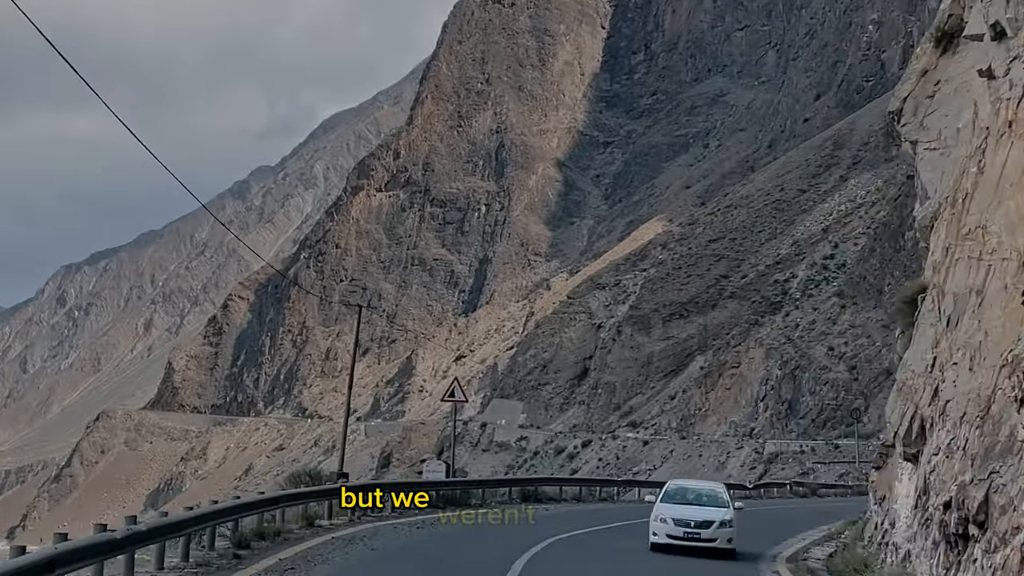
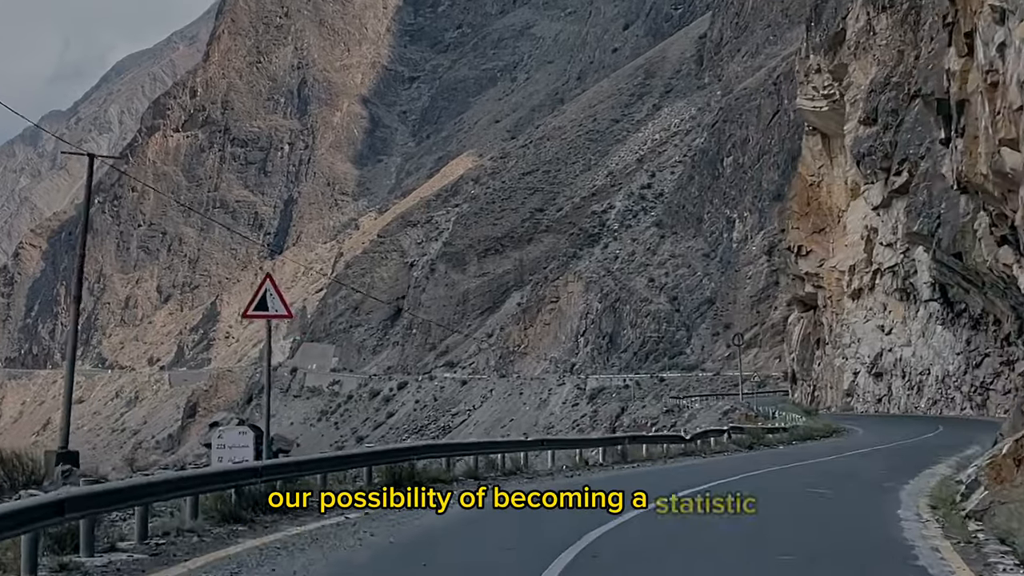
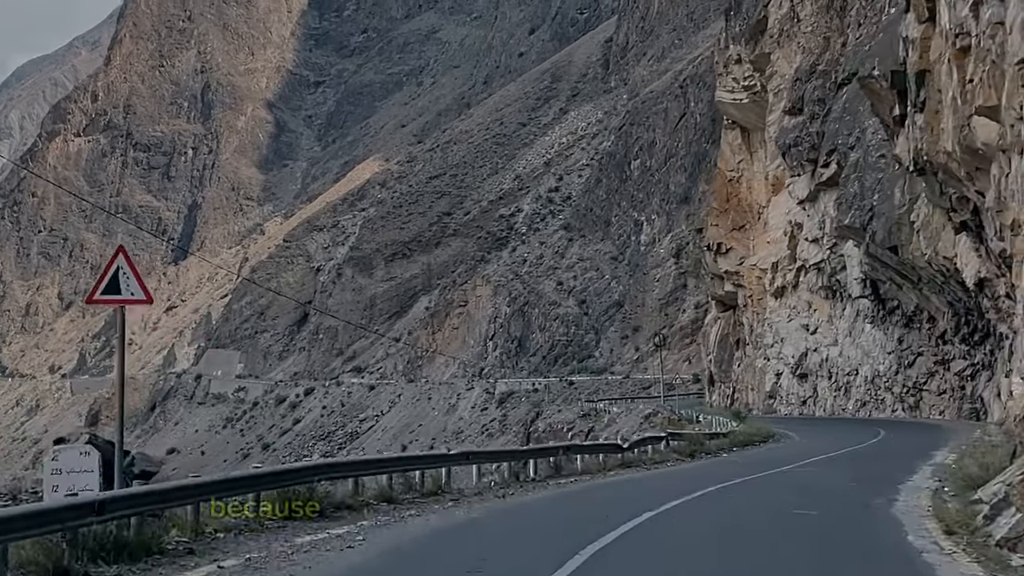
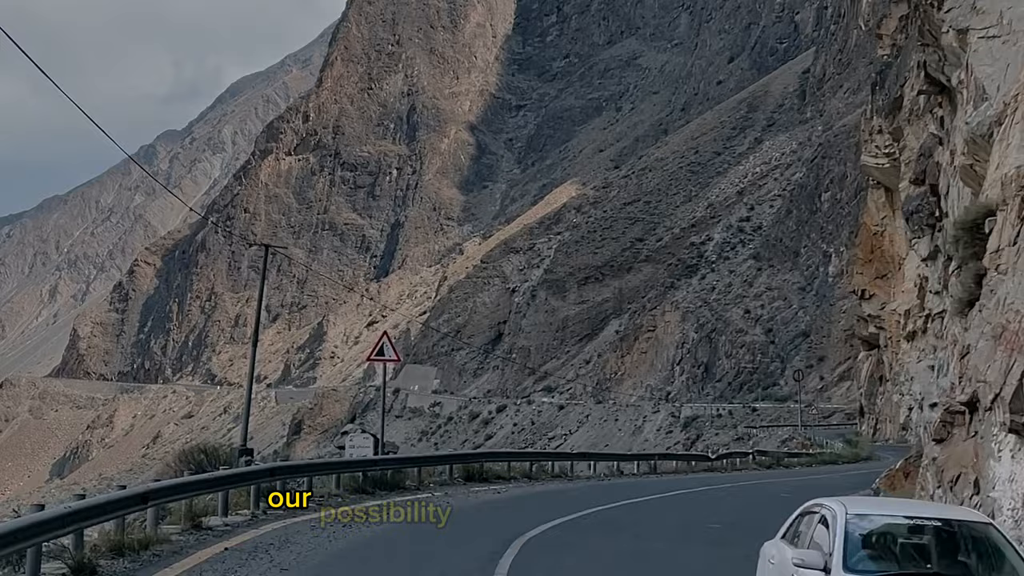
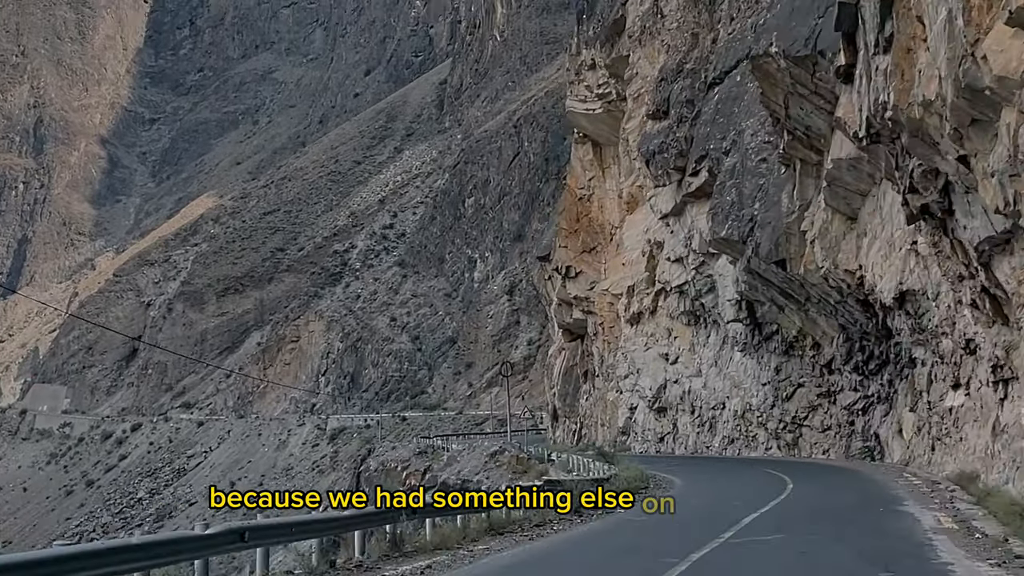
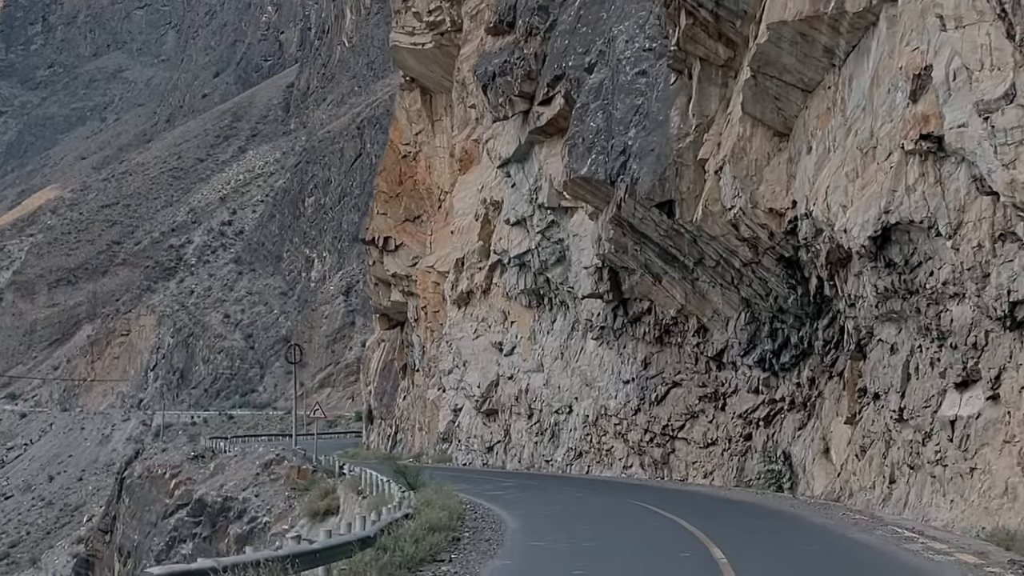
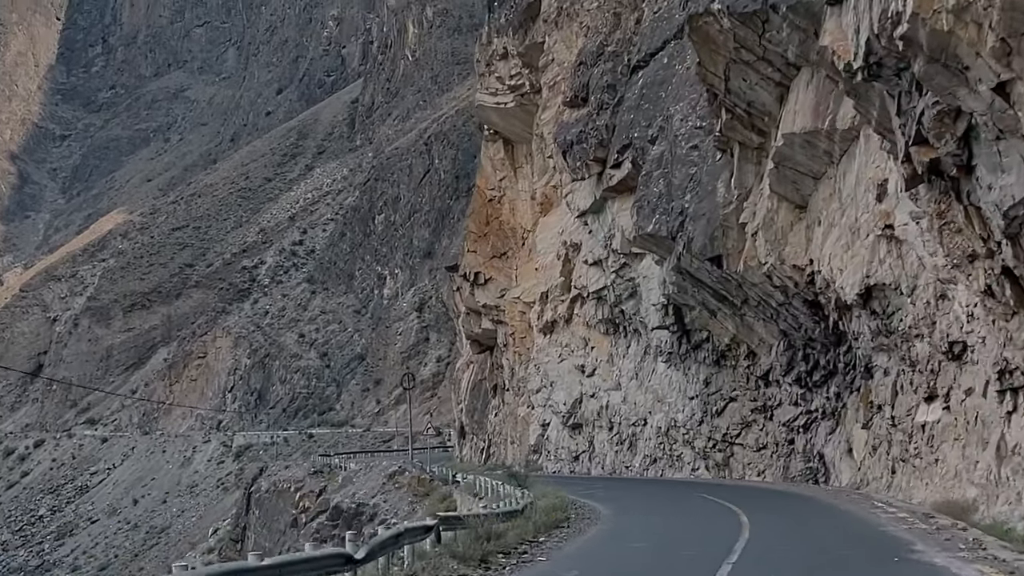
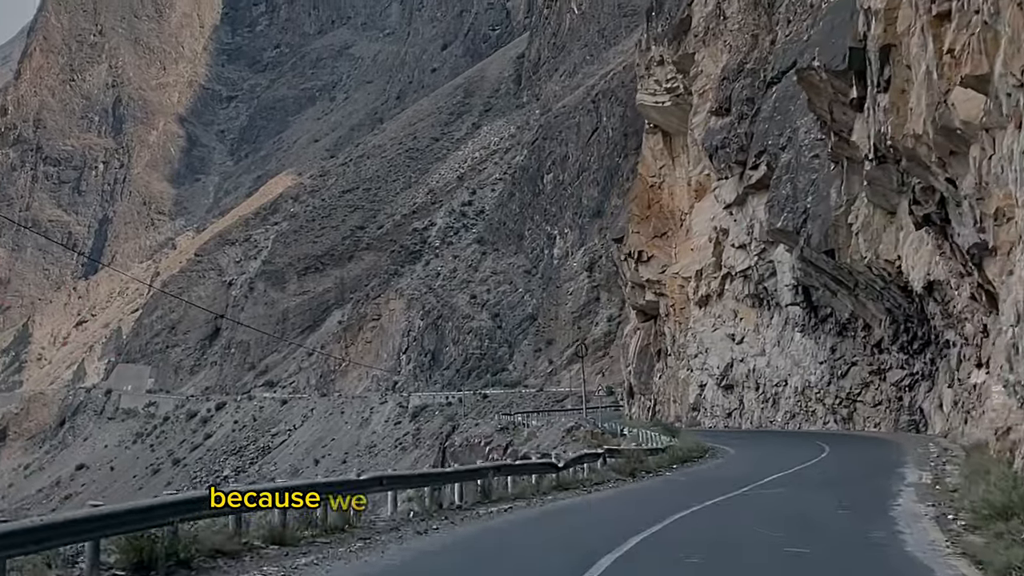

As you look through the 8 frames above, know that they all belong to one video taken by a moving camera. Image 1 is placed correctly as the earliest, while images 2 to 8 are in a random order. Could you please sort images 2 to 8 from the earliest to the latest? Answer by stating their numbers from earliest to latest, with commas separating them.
4, 2, 3, 8, 5, 7, 6
